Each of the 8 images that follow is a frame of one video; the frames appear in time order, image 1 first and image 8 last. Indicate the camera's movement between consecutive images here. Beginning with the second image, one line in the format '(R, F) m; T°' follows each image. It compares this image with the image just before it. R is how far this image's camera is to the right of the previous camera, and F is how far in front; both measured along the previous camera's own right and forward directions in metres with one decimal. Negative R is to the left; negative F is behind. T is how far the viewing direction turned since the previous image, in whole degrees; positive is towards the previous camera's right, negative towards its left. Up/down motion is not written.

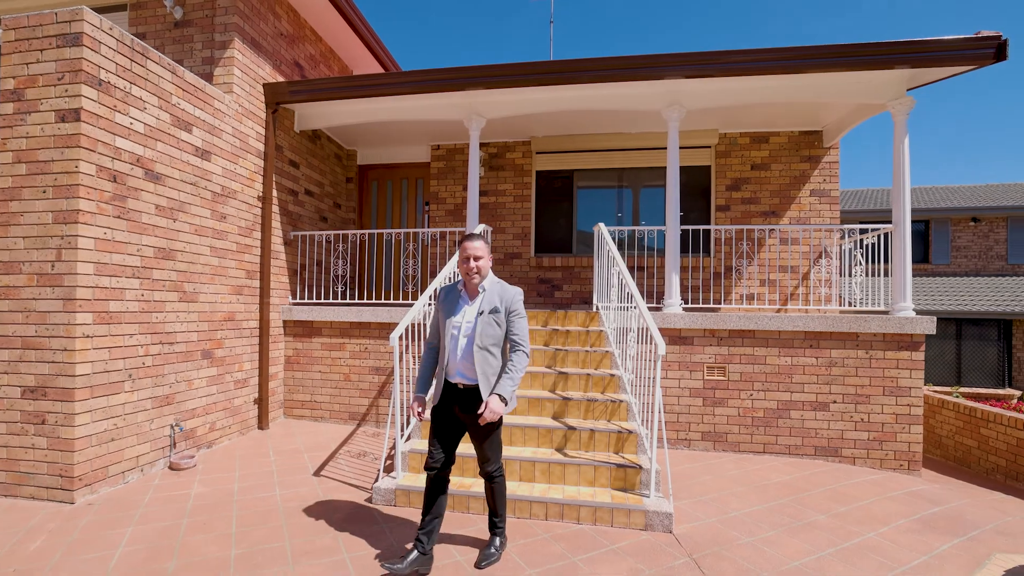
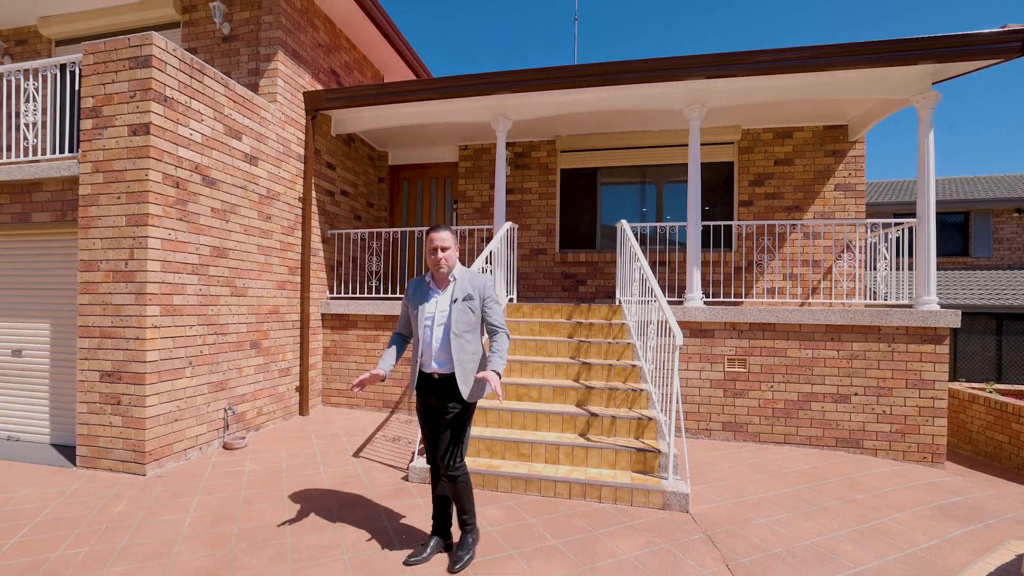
(0.0, -0.2) m; -3°
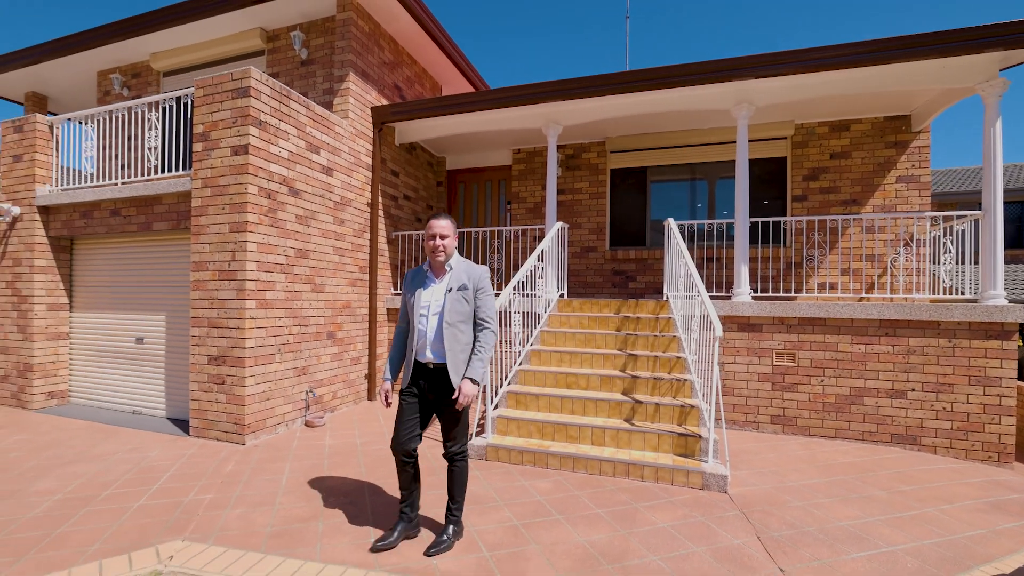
(+0.1, -0.3) m; -6°
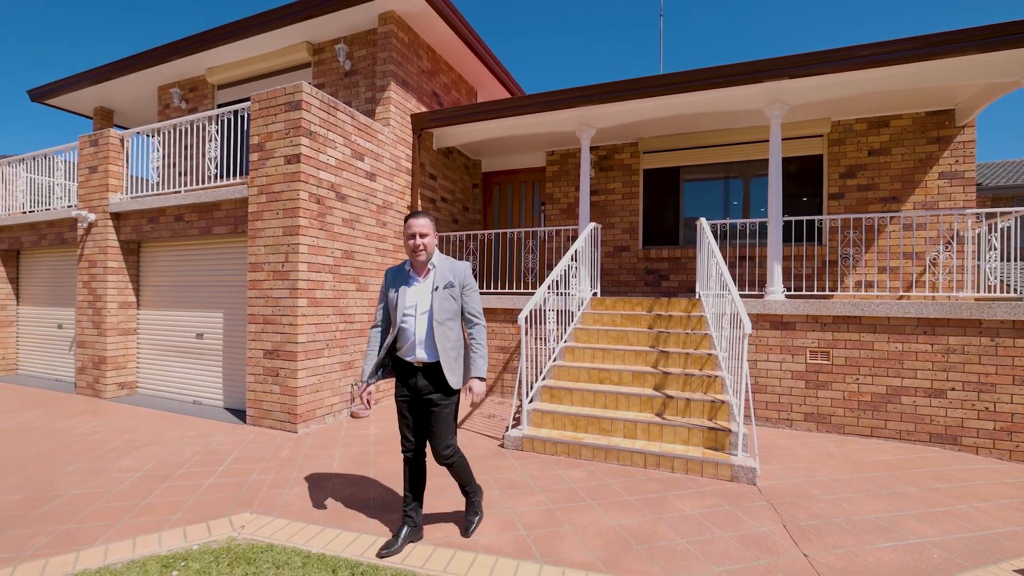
(0.0, -0.2) m; -4°
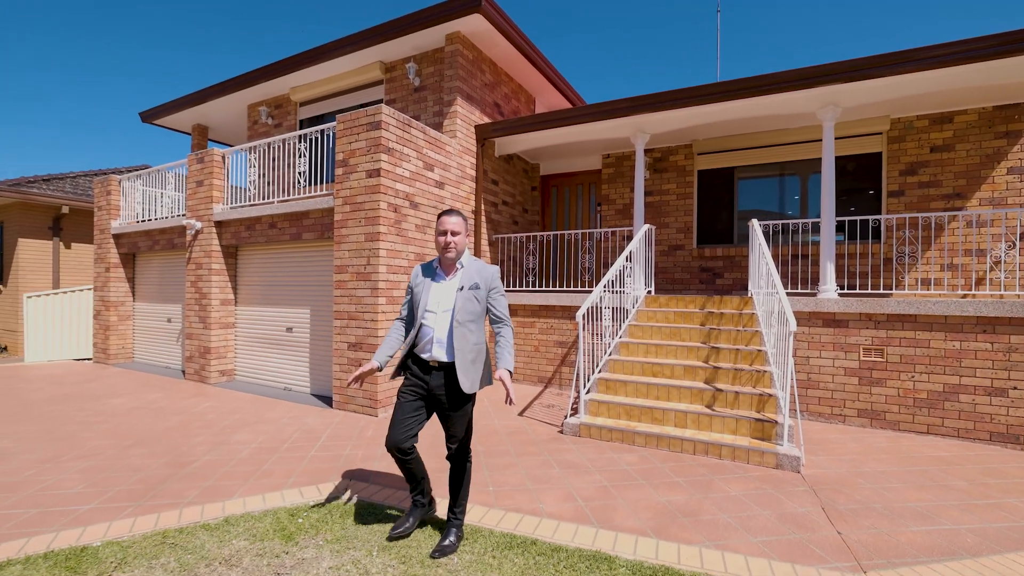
(0.0, -0.5) m; -6°
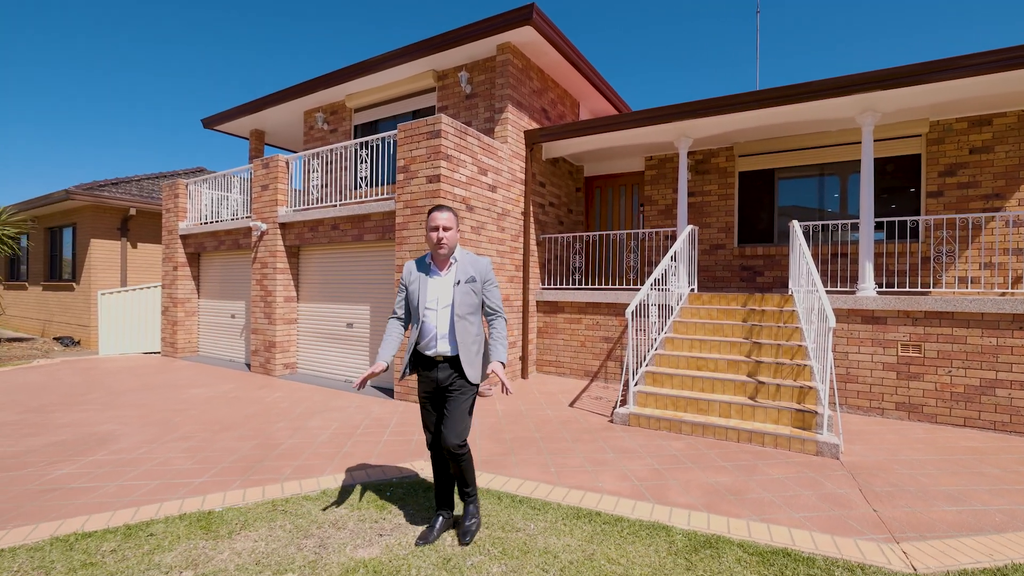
(-0.3, -0.4) m; -3°
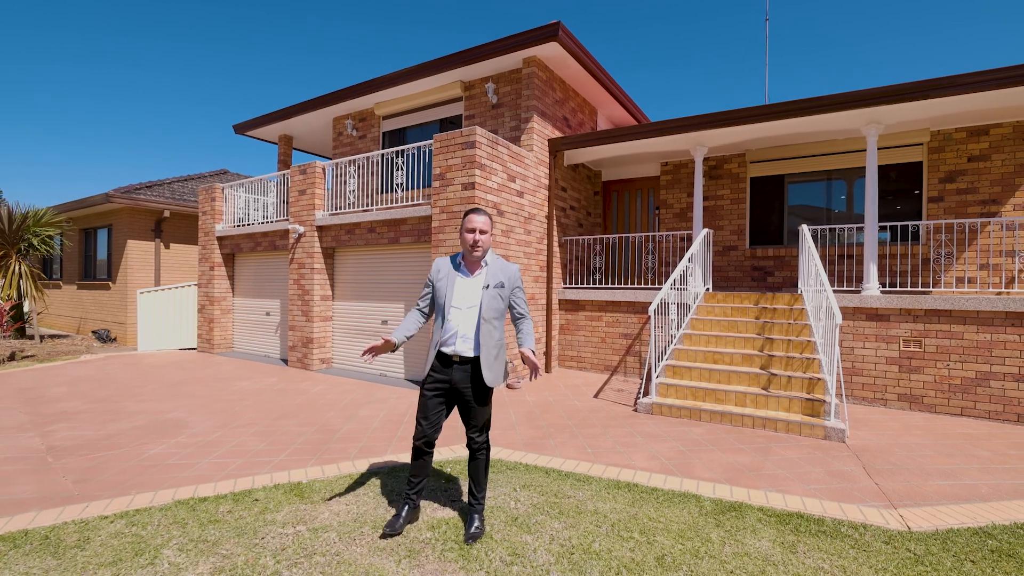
(-0.3, -0.5) m; -1°
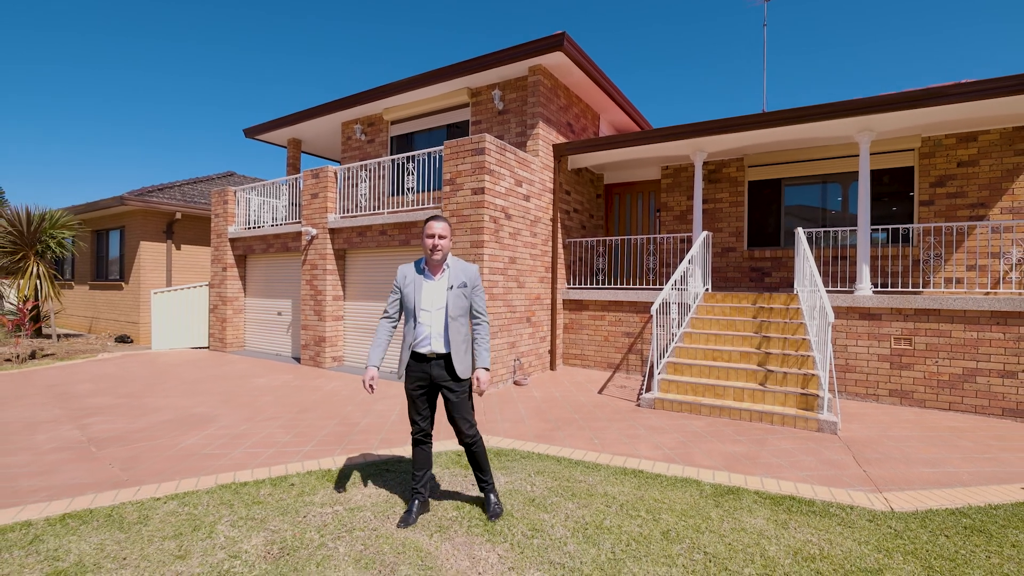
(-0.1, -0.3) m; 0°
